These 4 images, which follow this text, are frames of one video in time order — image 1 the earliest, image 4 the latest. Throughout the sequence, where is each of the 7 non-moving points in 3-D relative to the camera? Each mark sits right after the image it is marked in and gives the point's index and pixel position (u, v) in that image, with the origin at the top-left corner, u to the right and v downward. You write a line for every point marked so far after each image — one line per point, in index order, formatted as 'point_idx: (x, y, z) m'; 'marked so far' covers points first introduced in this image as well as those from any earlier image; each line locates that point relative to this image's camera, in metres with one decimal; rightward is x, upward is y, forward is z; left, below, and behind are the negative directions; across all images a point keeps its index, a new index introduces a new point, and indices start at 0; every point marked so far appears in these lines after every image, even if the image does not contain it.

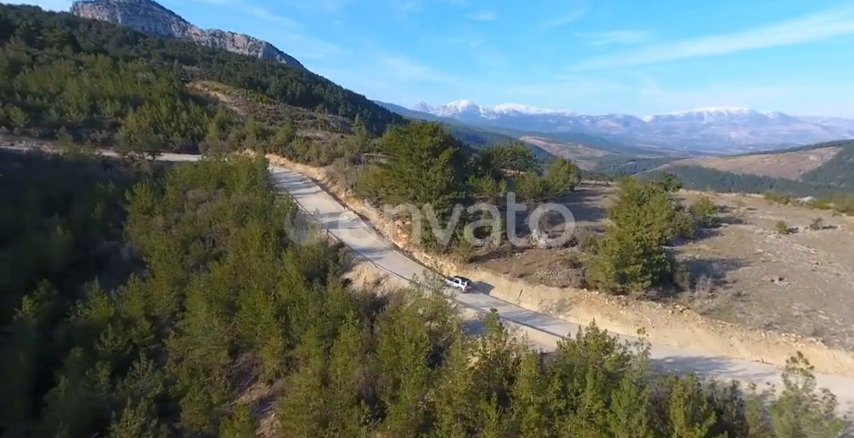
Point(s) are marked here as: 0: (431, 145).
0: (+0.4, +3.1, +17.6) m
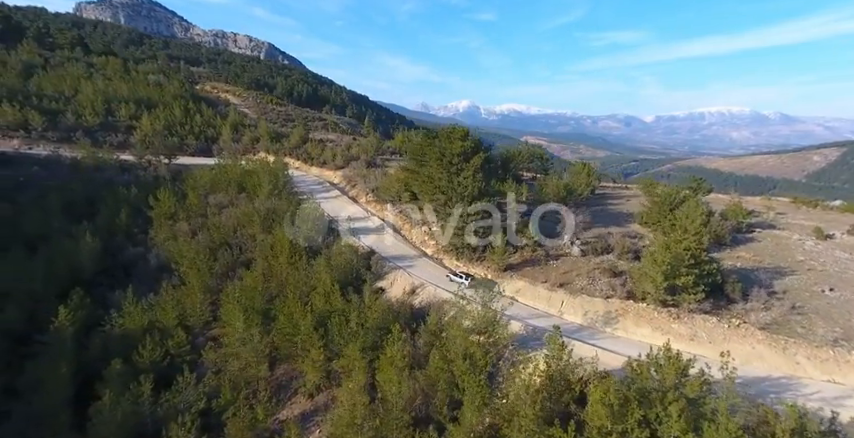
0: (+1.6, +2.8, +17.3) m
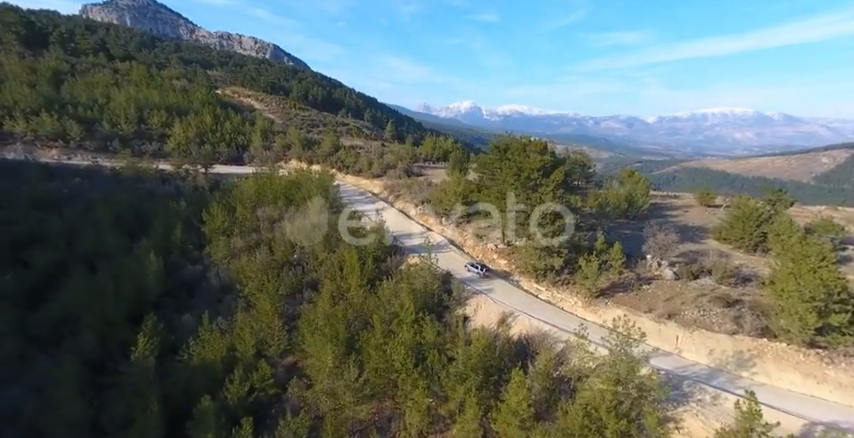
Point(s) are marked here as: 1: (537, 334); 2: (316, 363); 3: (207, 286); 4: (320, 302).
0: (+4.5, +2.1, +16.3) m
1: (+3.1, -3.2, +11.8) m
2: (-3.1, -4.0, +11.6) m
3: (-9.0, -2.7, +17.2) m
4: (-3.7, -2.9, +14.9) m
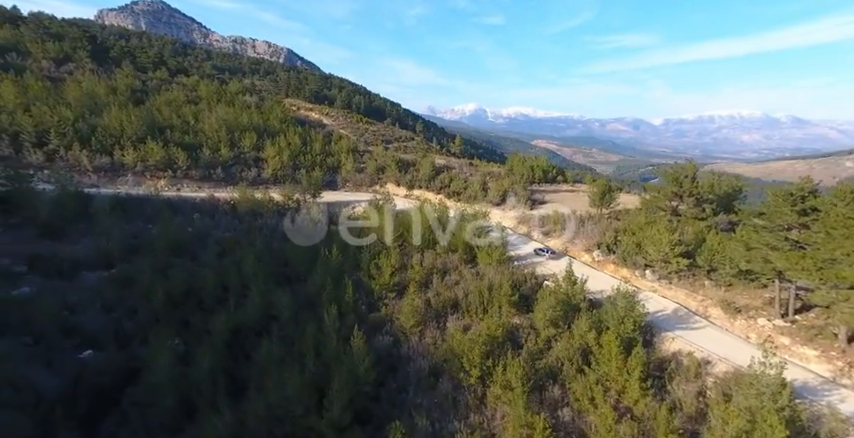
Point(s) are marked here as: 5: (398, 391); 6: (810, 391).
0: (+13.1, -0.2, +11.5) m
1: (+11.4, -5.5, +7.1) m
2: (+5.2, -6.2, +7.4) m
3: (-0.2, -5.1, +13.6) m
4: (+4.8, -5.3, +10.8) m
5: (-0.8, -5.7, +13.1) m
6: (+10.4, -4.6, +11.2) m
